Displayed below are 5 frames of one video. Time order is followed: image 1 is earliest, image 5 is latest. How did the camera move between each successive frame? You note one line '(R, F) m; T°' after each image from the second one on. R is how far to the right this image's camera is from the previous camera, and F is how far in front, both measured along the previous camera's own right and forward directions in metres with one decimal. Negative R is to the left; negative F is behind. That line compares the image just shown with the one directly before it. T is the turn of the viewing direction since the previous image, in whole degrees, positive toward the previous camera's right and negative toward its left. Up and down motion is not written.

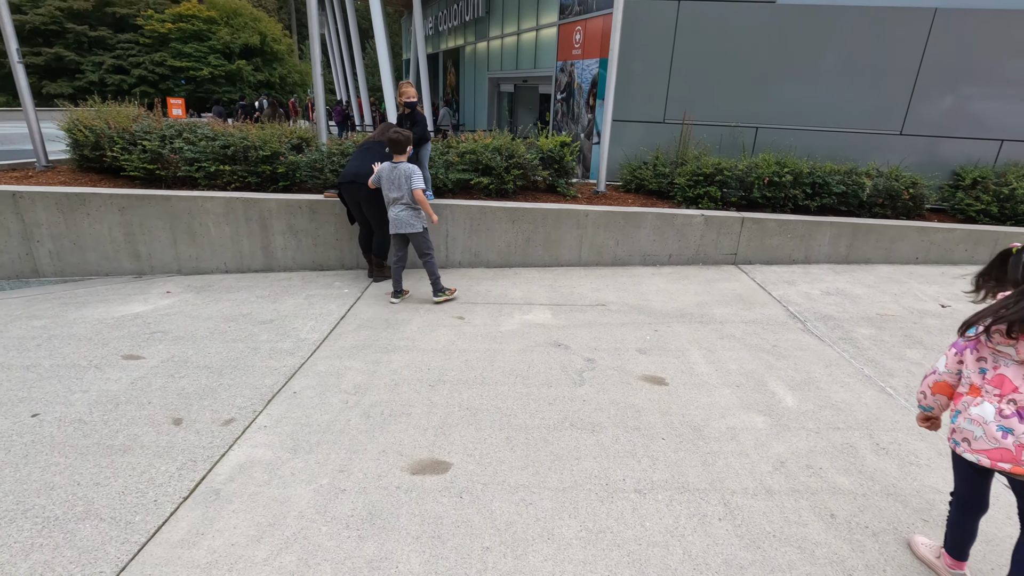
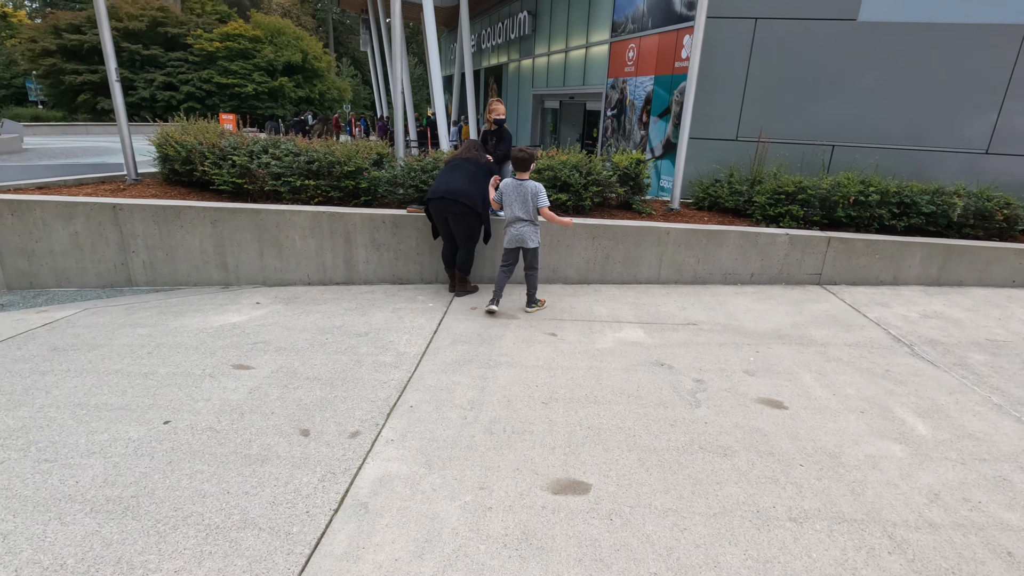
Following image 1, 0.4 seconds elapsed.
(-0.5, 0.0) m; -3°
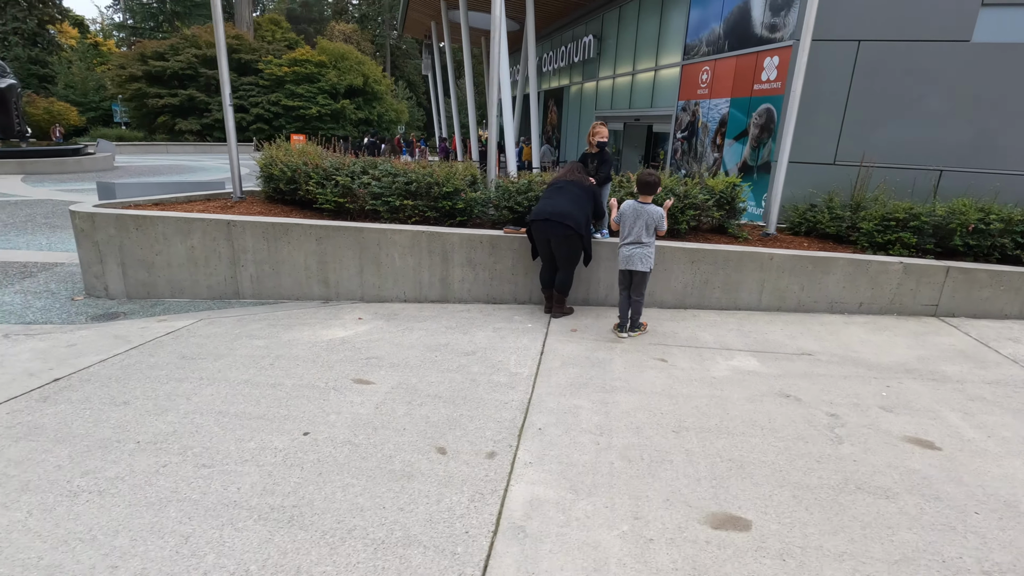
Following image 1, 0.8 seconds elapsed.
(-0.5, 0.0) m; -5°
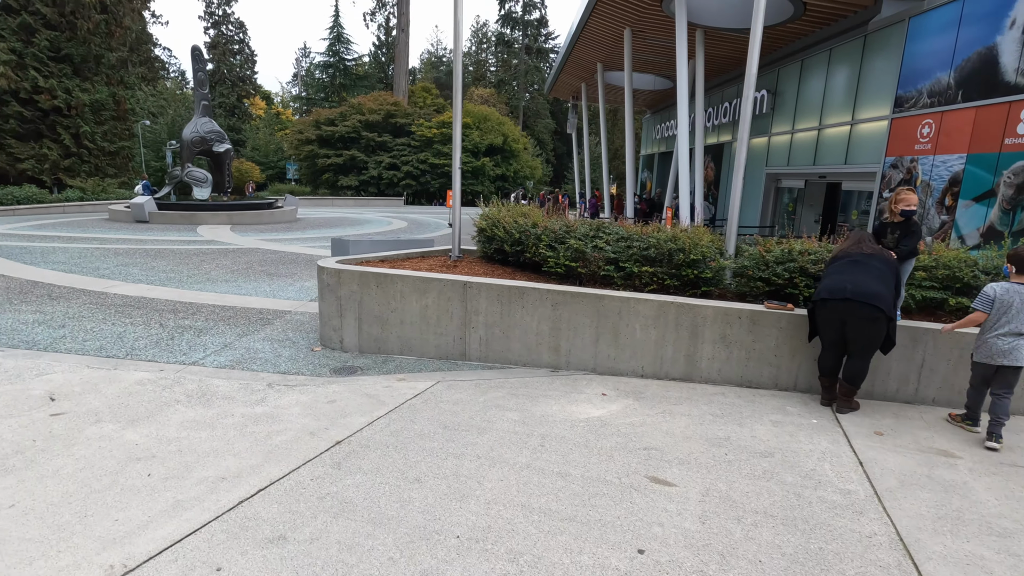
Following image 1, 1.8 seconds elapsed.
(-1.3, +0.3) m; -12°
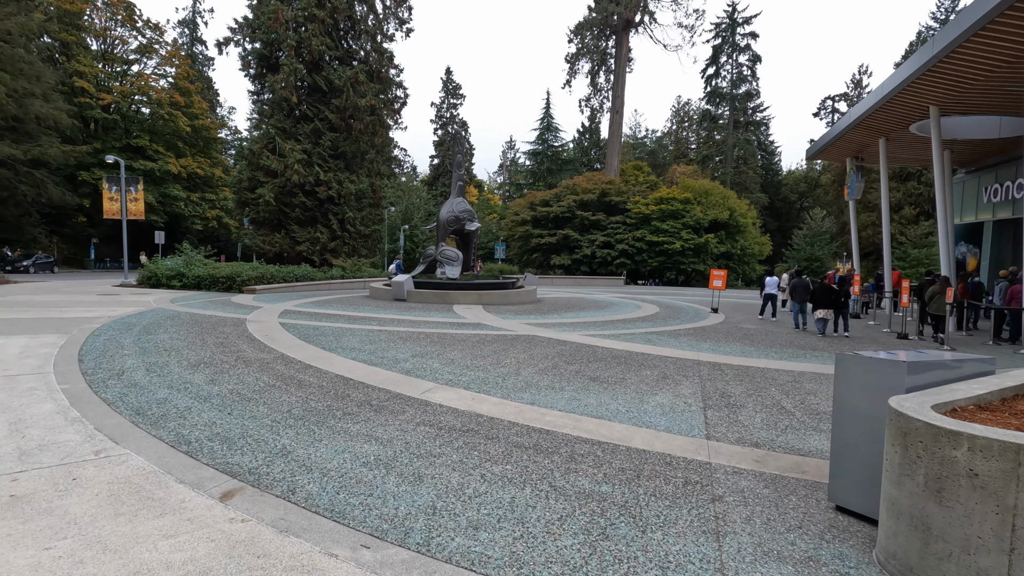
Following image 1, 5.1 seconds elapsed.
(-3.4, +2.6) m; -19°
